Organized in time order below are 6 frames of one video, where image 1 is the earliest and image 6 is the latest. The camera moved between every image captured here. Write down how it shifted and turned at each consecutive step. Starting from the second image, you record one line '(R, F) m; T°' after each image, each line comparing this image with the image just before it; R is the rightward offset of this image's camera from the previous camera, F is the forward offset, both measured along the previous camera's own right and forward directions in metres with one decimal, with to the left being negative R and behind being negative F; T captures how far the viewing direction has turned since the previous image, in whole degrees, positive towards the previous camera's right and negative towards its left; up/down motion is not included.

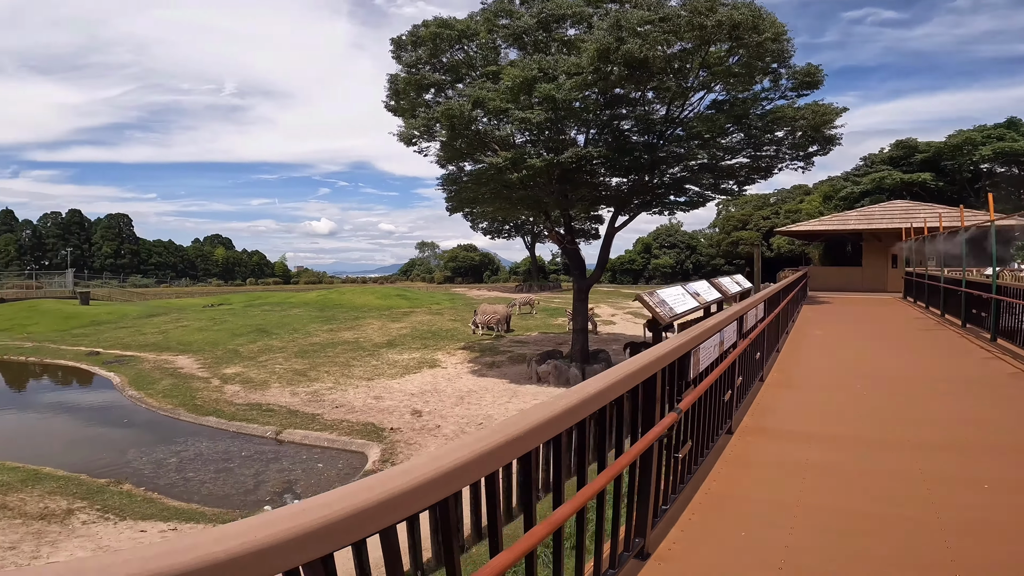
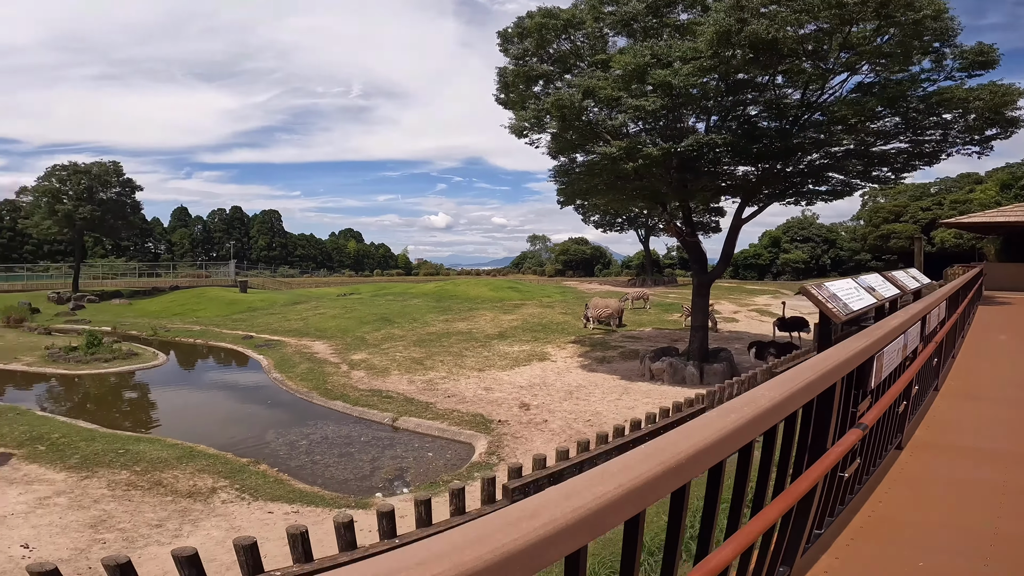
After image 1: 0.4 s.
(0.0, +0.2) m; -12°
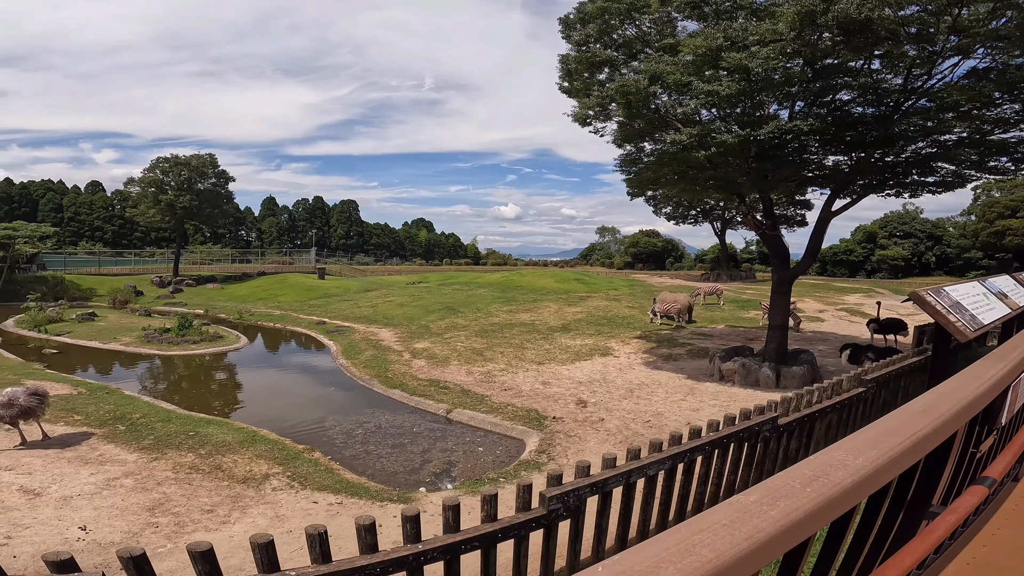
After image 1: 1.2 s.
(+0.2, +0.2) m; -7°
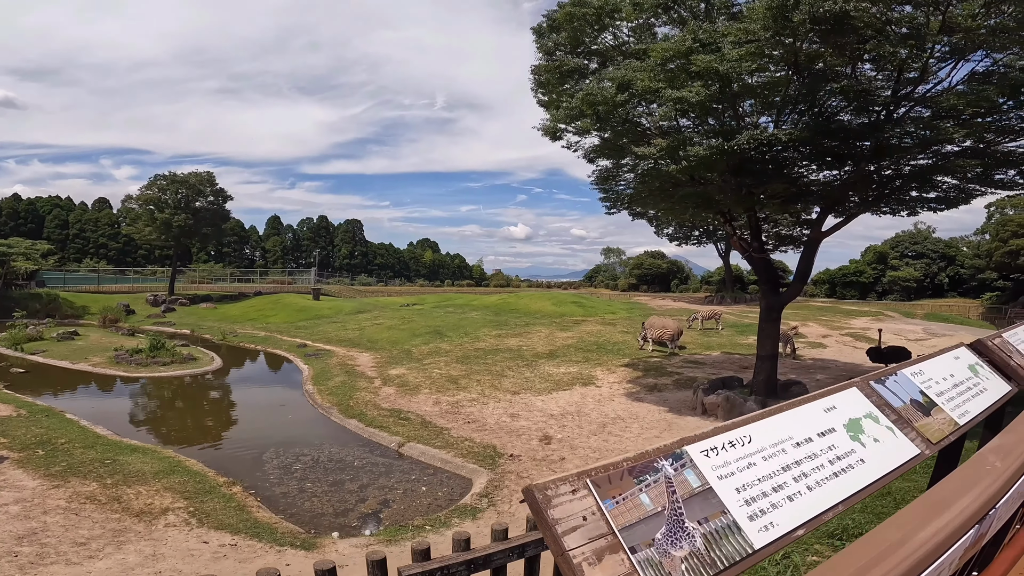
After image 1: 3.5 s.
(+0.8, +0.6) m; -1°
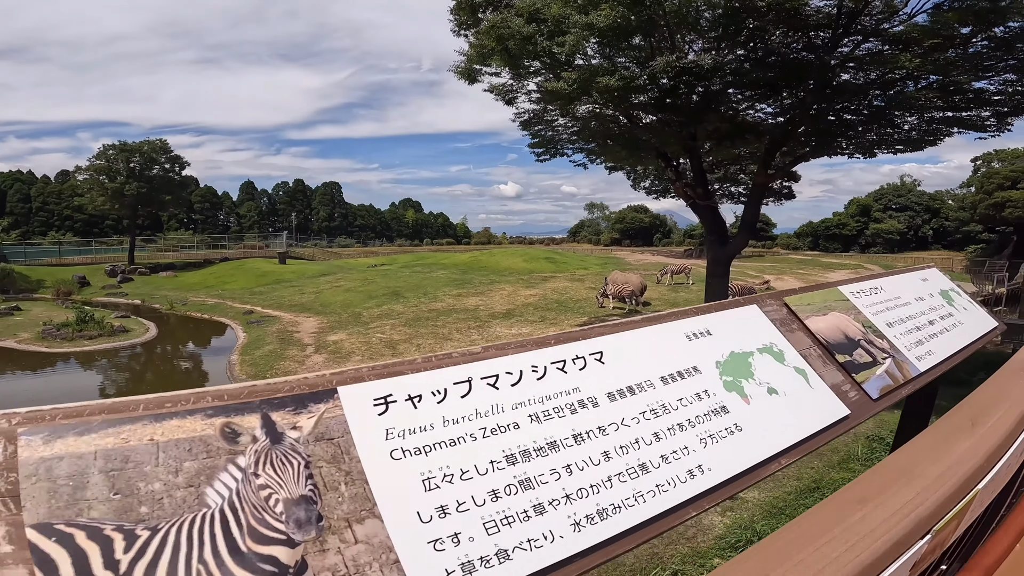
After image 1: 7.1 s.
(+1.3, +0.8) m; 0°
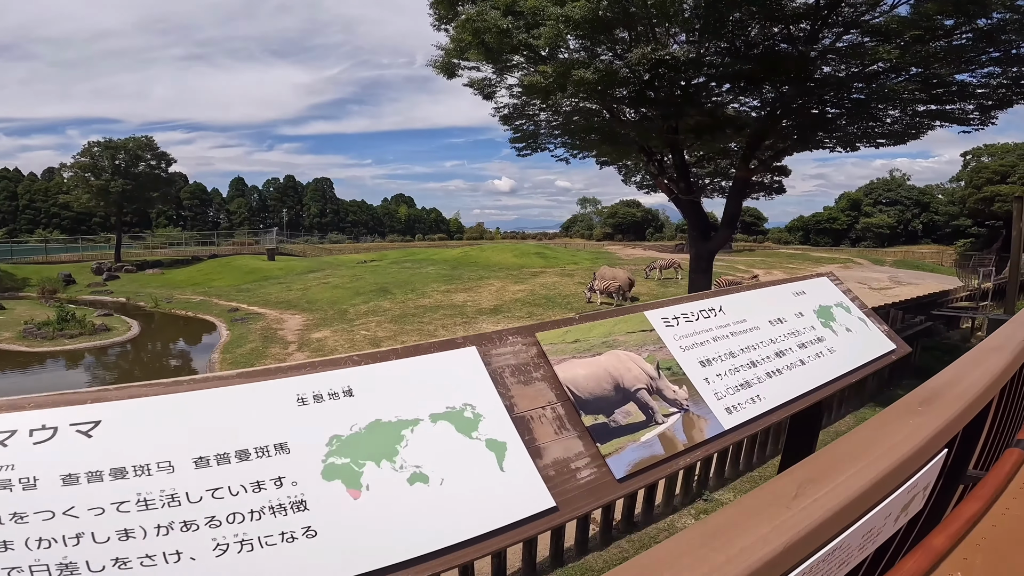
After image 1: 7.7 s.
(+0.2, +0.1) m; 0°
